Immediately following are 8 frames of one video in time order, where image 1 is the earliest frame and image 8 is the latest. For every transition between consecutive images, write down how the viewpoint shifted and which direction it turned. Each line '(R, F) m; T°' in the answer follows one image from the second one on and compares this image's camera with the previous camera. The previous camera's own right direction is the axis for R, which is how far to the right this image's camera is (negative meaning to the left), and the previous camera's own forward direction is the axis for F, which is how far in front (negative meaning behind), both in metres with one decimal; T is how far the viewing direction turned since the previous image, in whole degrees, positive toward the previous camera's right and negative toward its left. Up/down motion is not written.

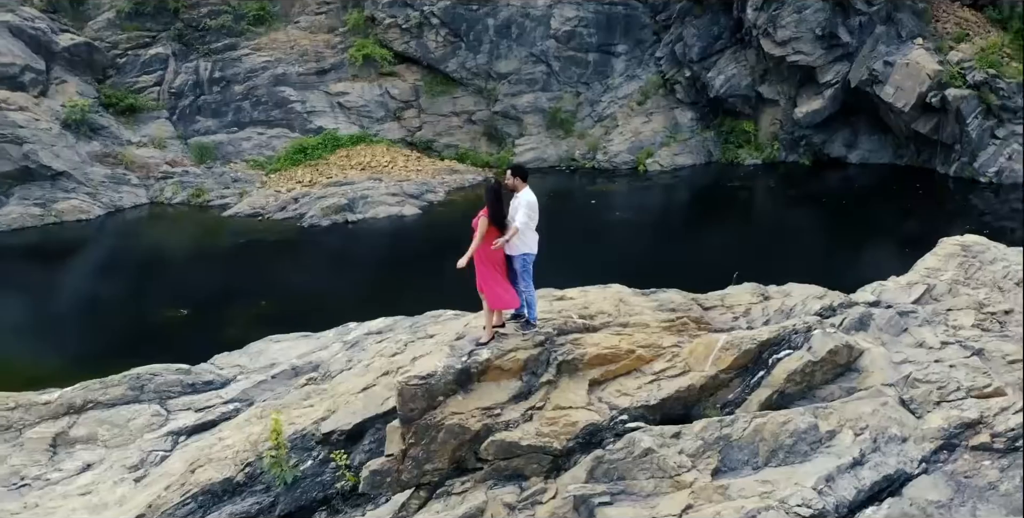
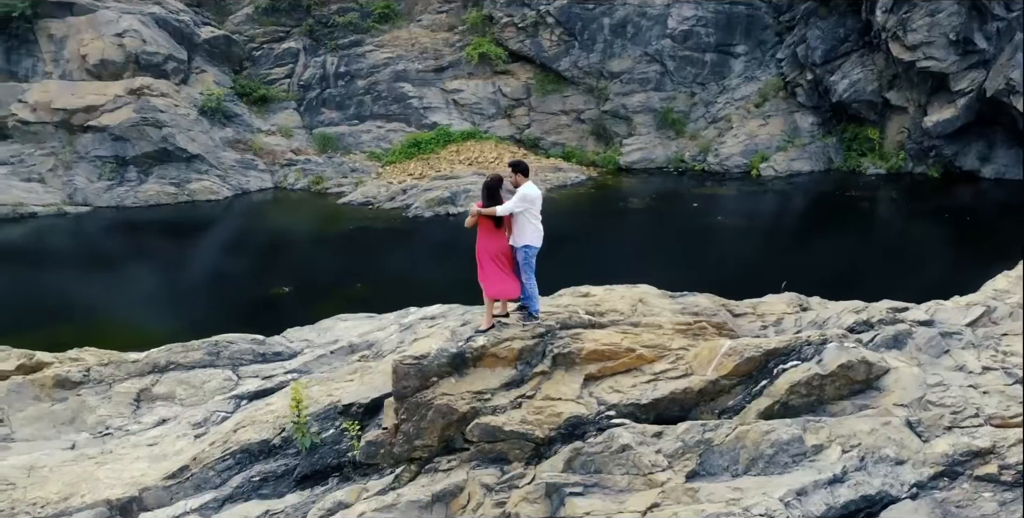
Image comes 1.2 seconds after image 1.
(+1.1, -0.1) m; -10°
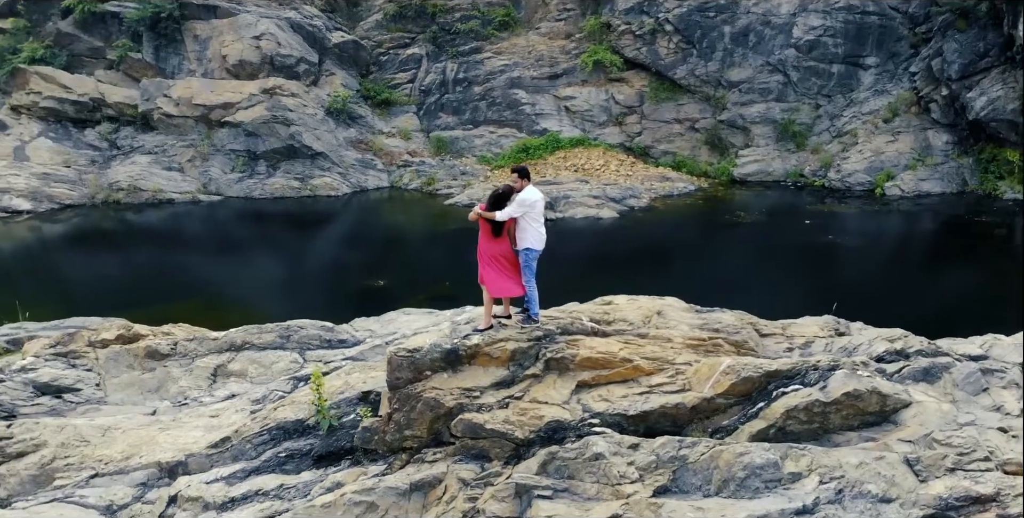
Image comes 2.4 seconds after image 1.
(+1.1, 0.0) m; -10°
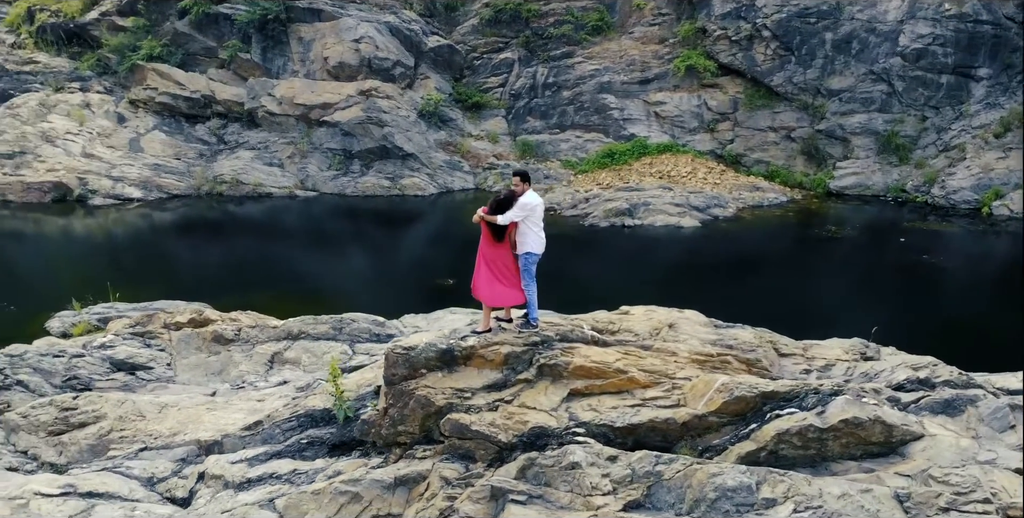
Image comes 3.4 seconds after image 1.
(+0.9, 0.0) m; -8°
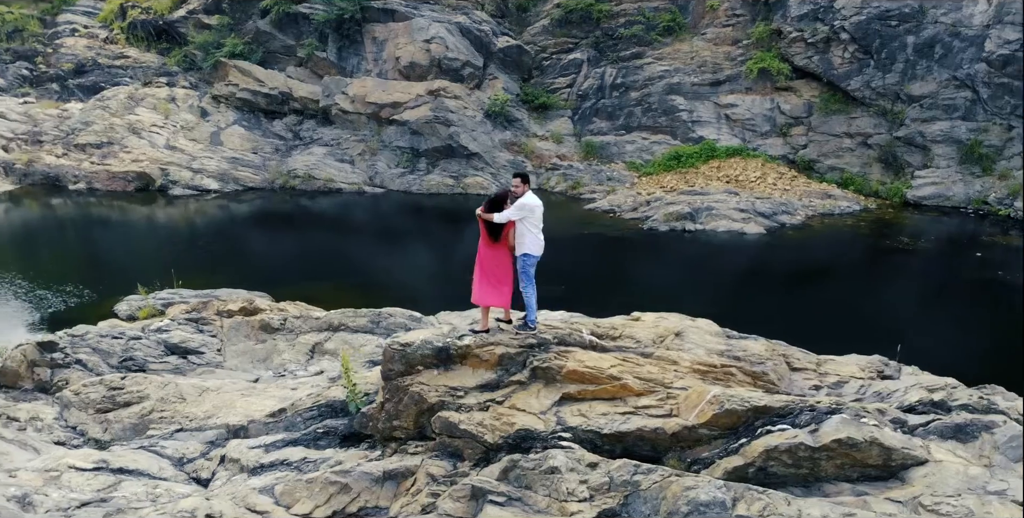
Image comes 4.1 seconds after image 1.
(+0.7, 0.0) m; -6°
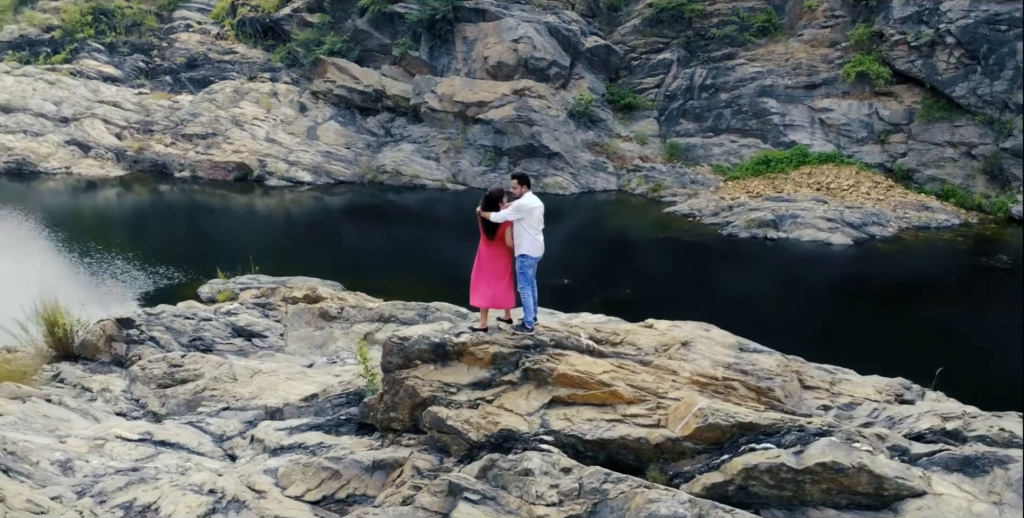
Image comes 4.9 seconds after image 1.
(+0.9, +0.1) m; -8°
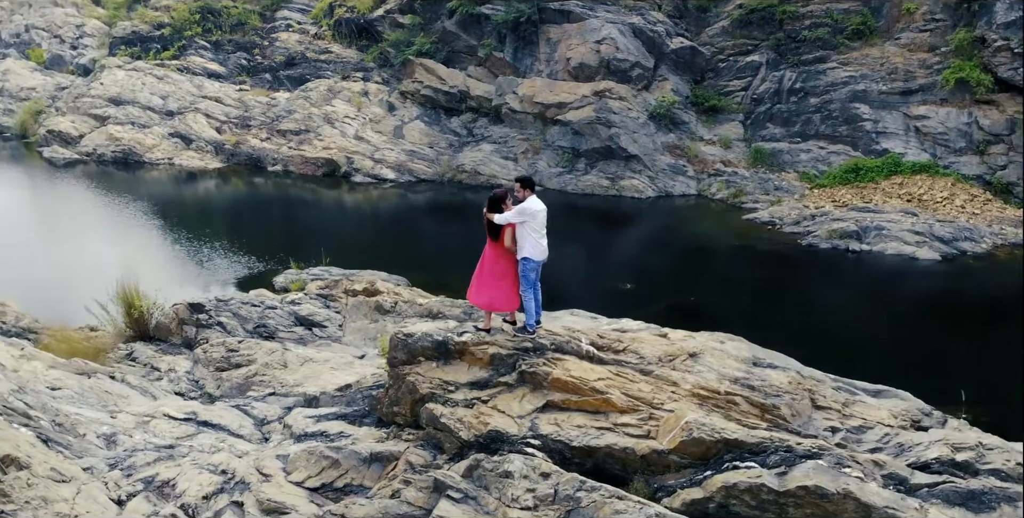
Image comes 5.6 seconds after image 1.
(+0.8, 0.0) m; -7°
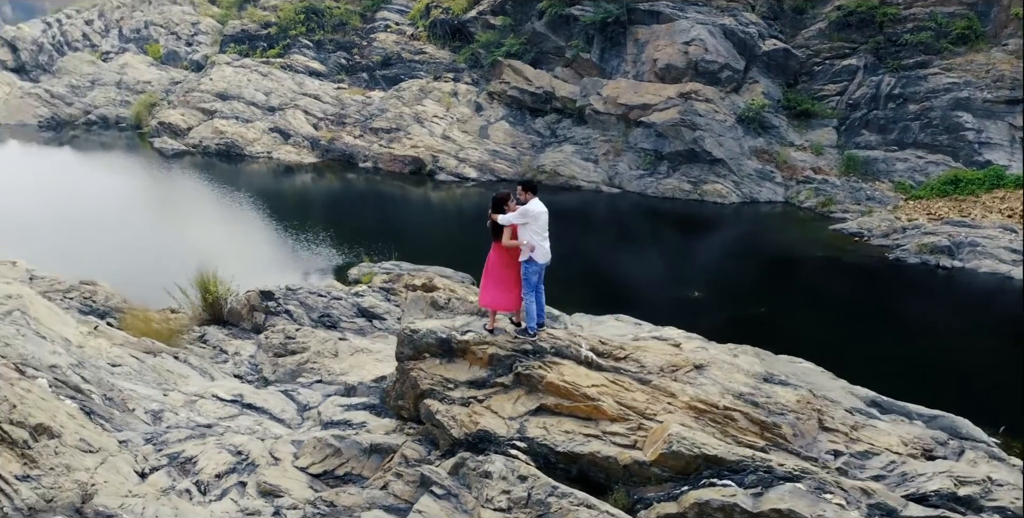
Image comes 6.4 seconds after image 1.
(+0.8, +0.1) m; -8°
